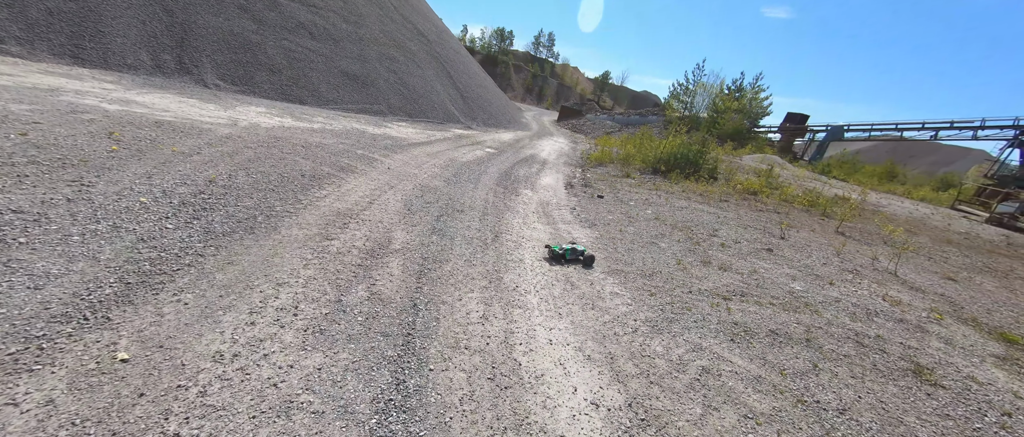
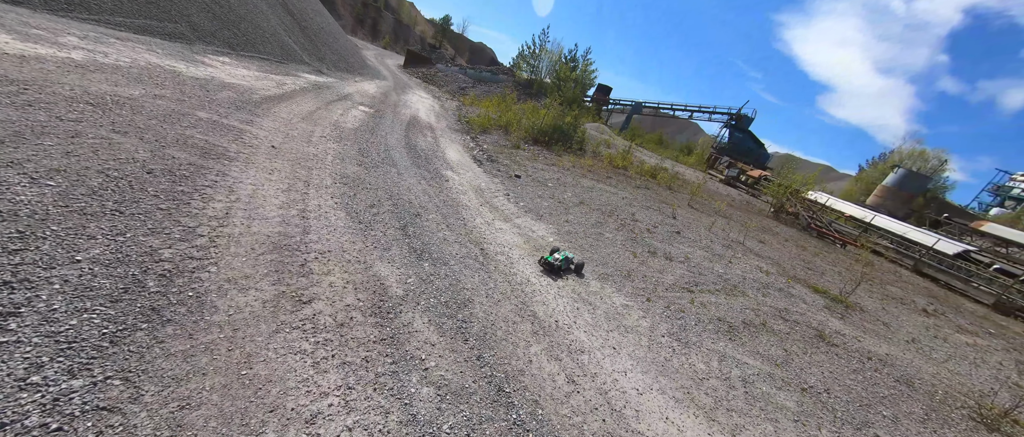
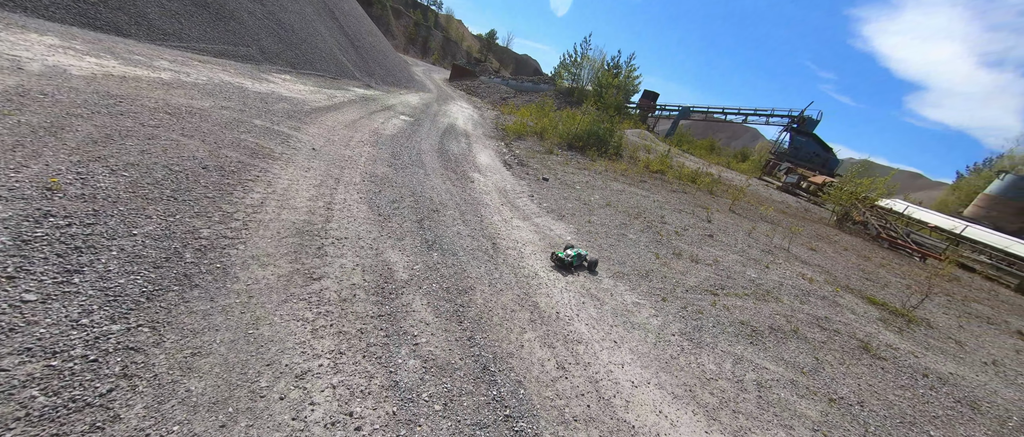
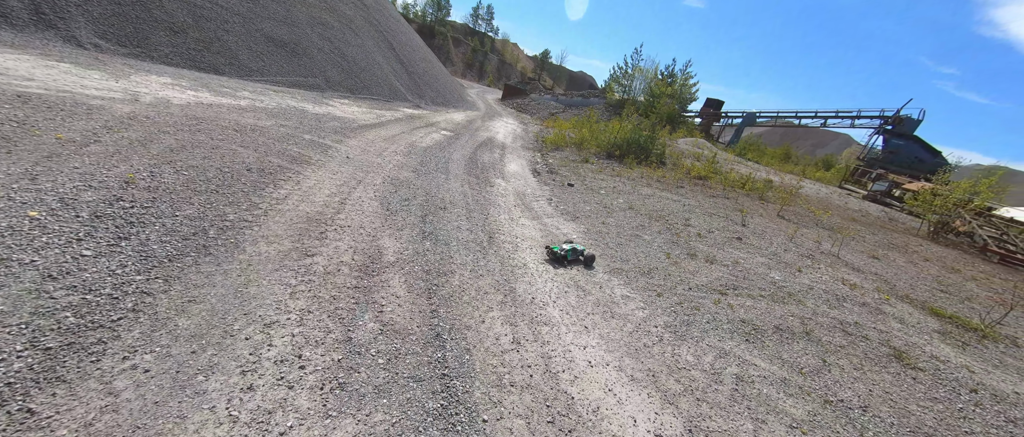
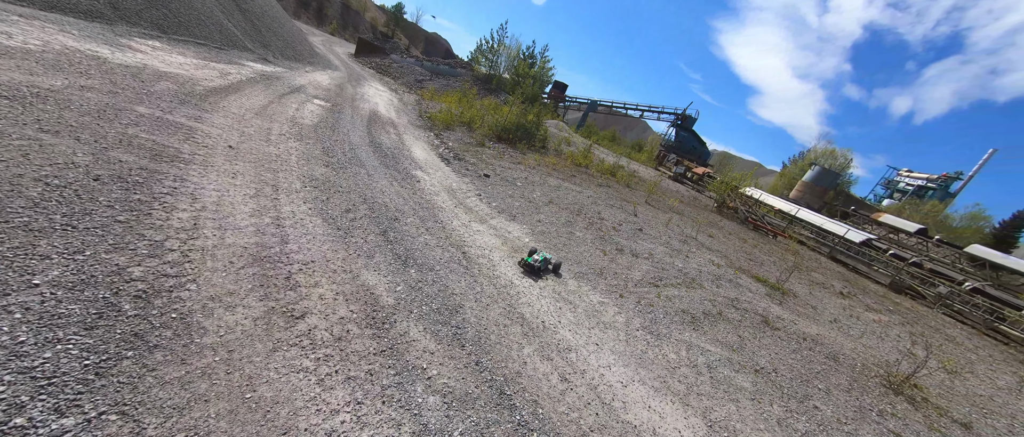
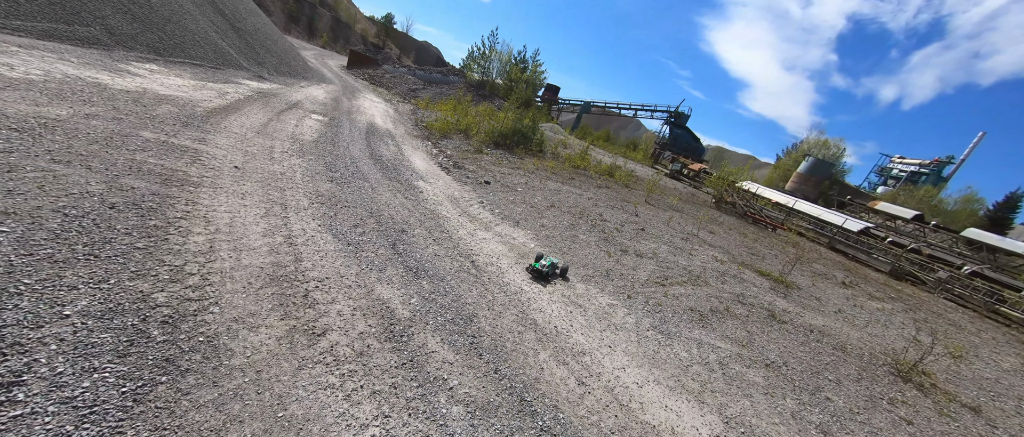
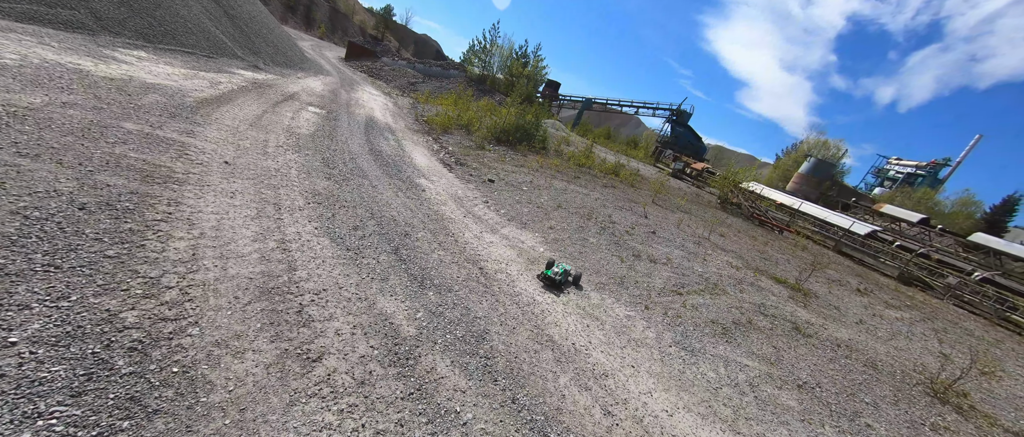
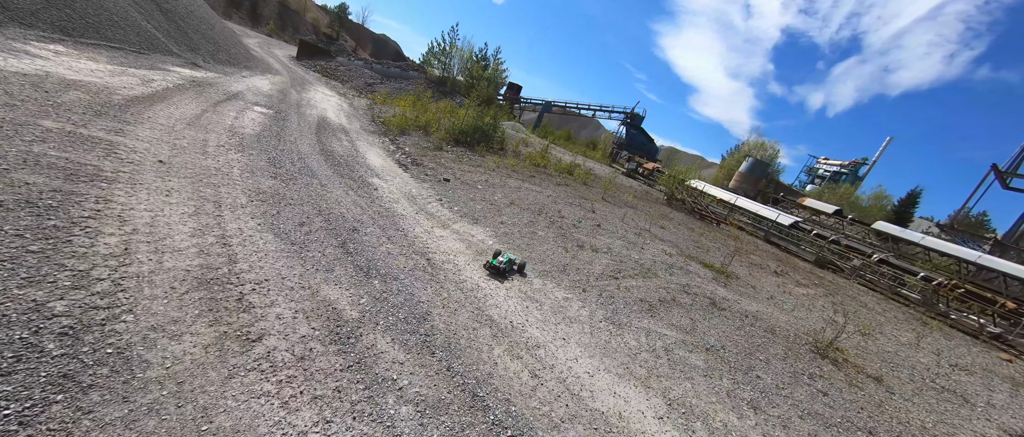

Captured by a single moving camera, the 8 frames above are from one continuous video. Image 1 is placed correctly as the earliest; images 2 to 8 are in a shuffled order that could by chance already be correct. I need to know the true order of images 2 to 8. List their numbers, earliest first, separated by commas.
4, 3, 2, 5, 8, 6, 7
